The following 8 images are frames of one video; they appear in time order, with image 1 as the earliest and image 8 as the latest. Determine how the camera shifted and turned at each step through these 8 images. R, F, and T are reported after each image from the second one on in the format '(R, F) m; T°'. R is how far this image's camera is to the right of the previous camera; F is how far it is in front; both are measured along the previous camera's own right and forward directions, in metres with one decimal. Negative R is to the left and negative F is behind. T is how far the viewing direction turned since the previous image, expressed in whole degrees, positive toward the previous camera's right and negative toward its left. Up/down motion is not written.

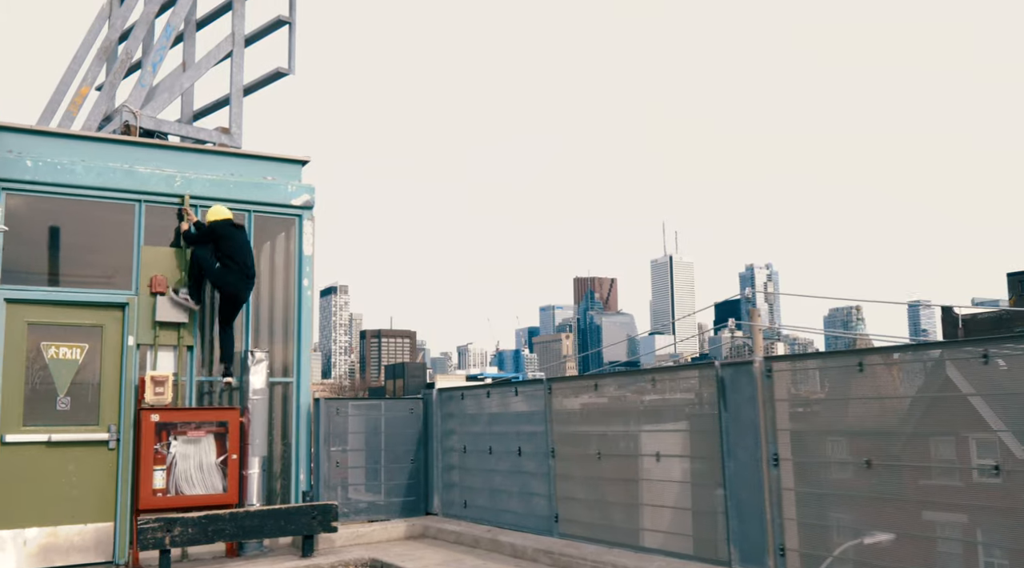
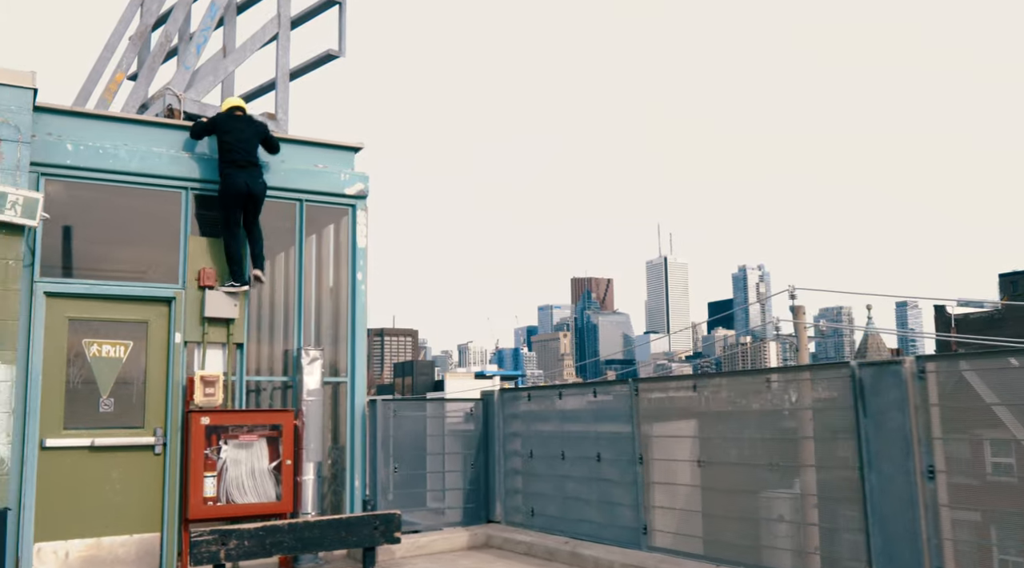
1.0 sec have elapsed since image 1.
(-0.6, +0.7) m; -1°
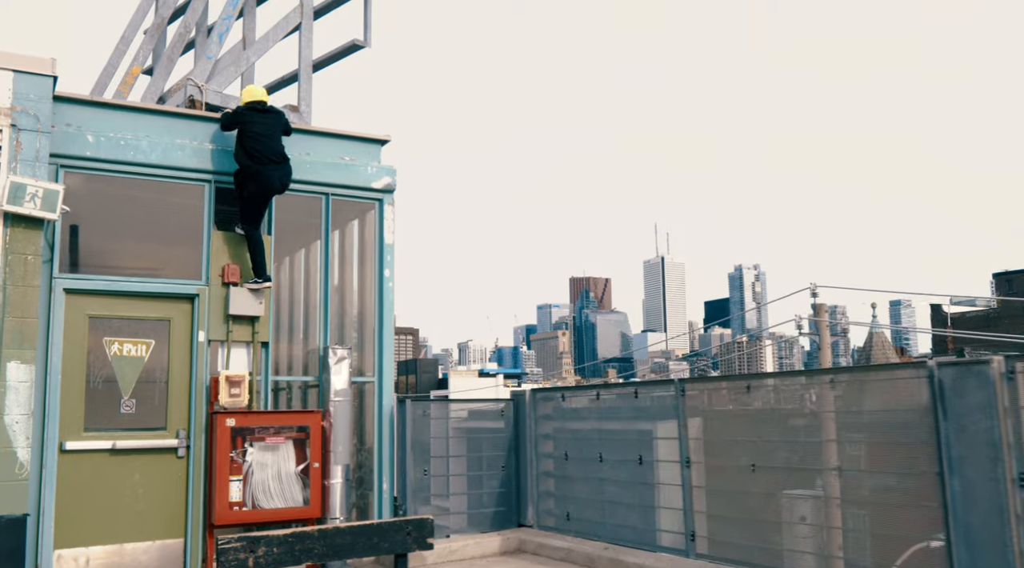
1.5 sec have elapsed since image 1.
(-0.3, +0.4) m; -1°
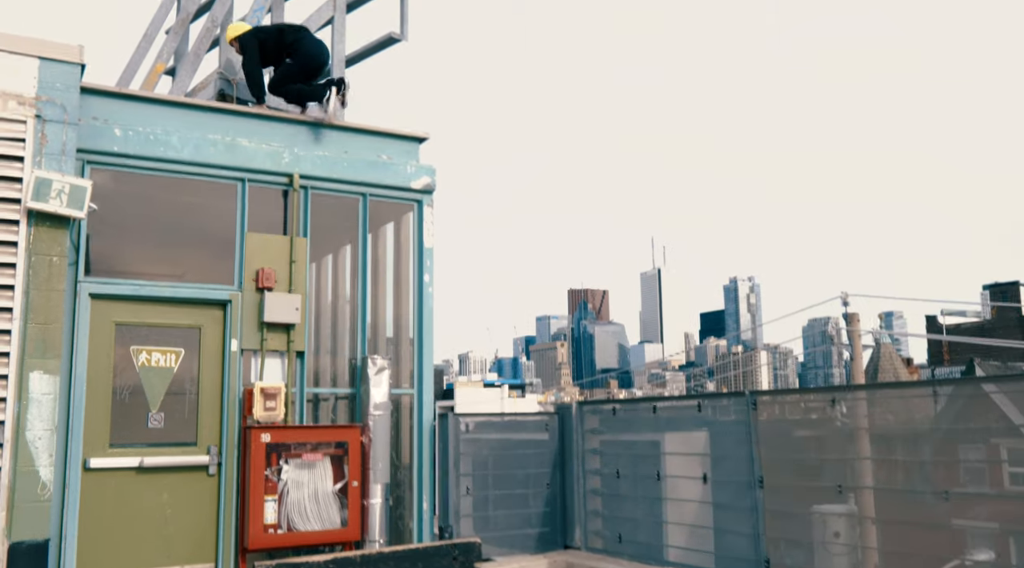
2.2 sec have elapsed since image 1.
(-0.4, +0.6) m; 0°
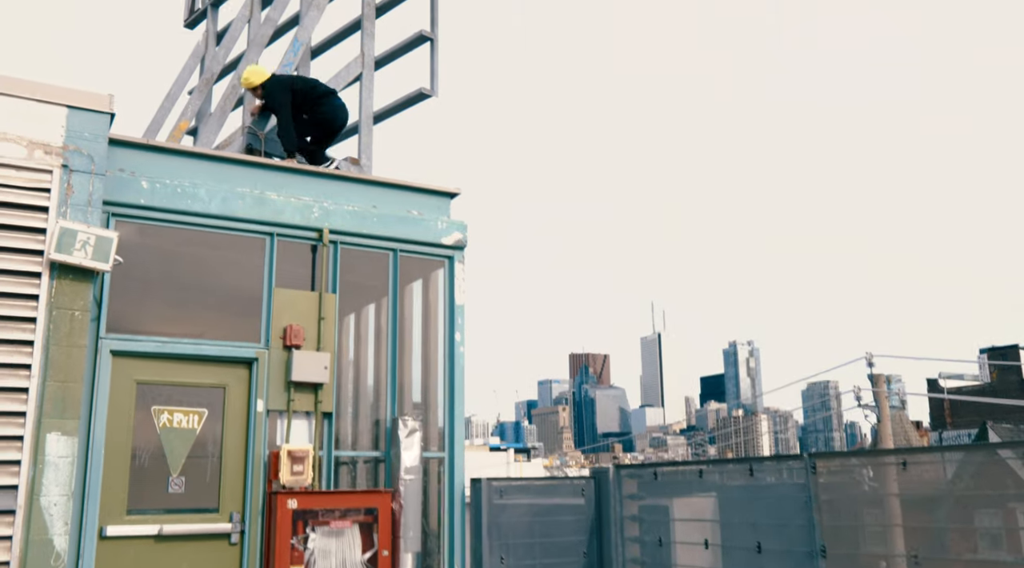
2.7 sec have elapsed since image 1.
(-0.2, +0.3) m; -1°
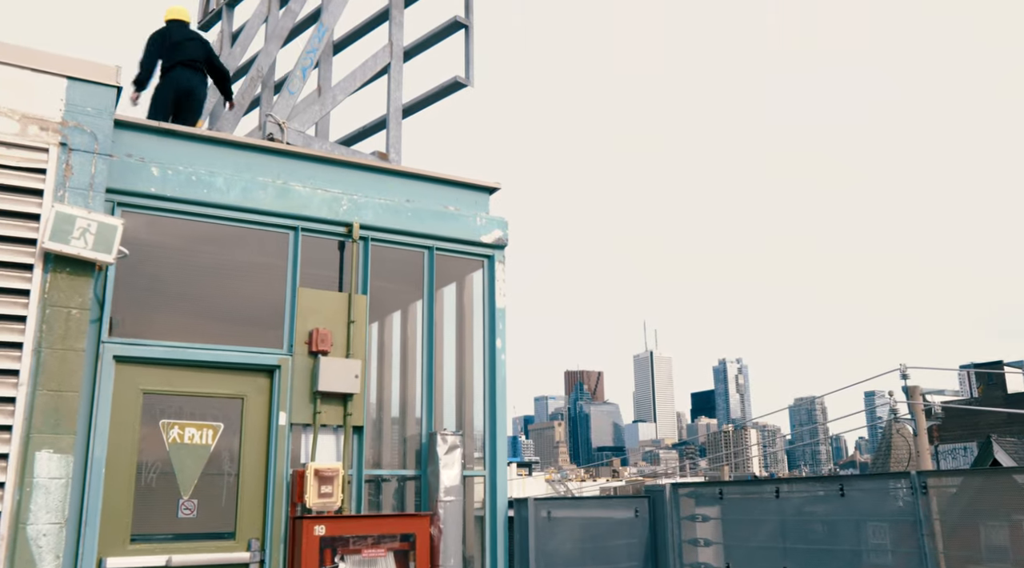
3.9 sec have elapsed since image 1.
(-0.3, +0.9) m; -1°
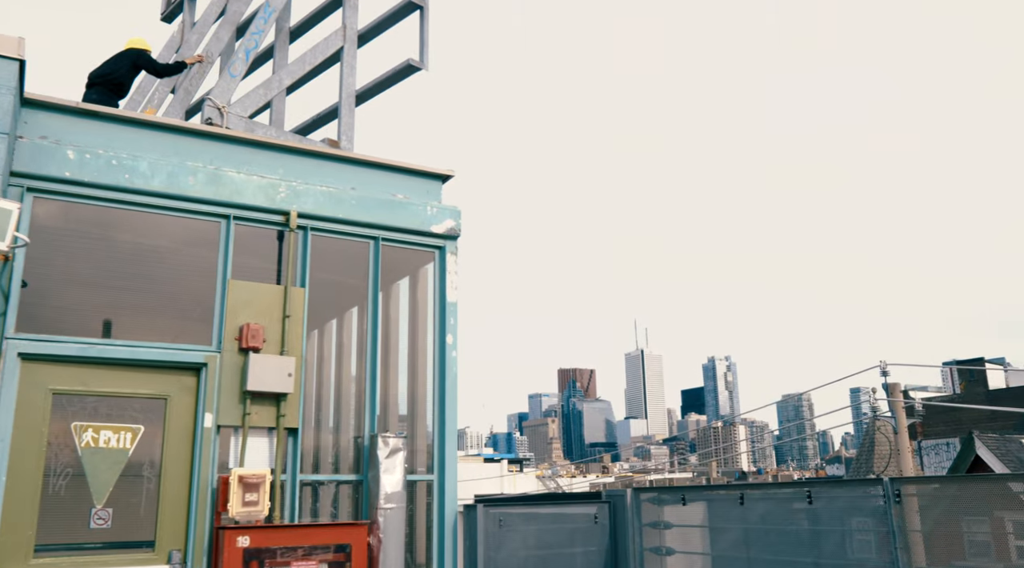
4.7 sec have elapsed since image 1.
(+0.3, +0.4) m; +1°
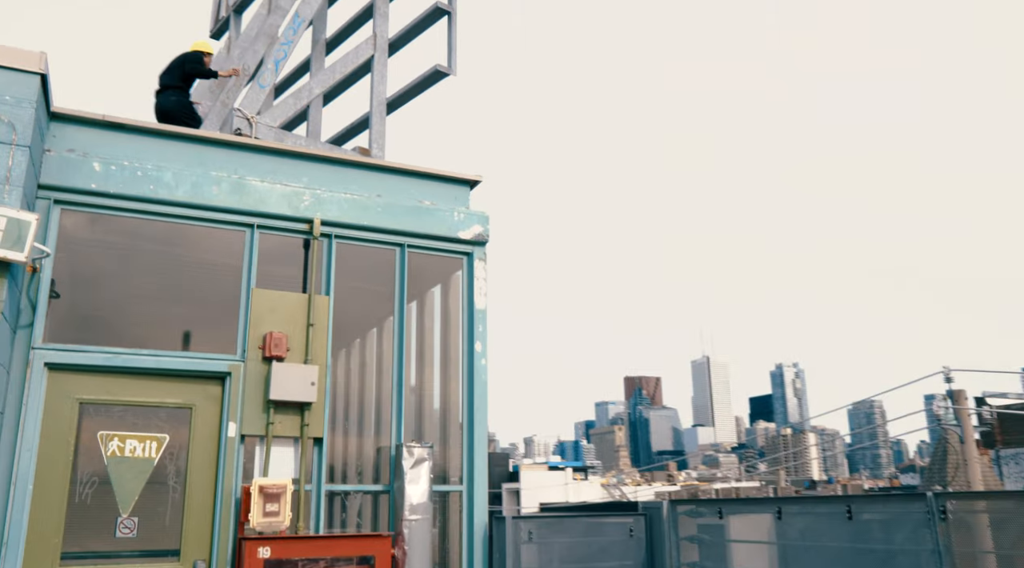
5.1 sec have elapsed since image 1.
(+0.2, +0.1) m; -3°
